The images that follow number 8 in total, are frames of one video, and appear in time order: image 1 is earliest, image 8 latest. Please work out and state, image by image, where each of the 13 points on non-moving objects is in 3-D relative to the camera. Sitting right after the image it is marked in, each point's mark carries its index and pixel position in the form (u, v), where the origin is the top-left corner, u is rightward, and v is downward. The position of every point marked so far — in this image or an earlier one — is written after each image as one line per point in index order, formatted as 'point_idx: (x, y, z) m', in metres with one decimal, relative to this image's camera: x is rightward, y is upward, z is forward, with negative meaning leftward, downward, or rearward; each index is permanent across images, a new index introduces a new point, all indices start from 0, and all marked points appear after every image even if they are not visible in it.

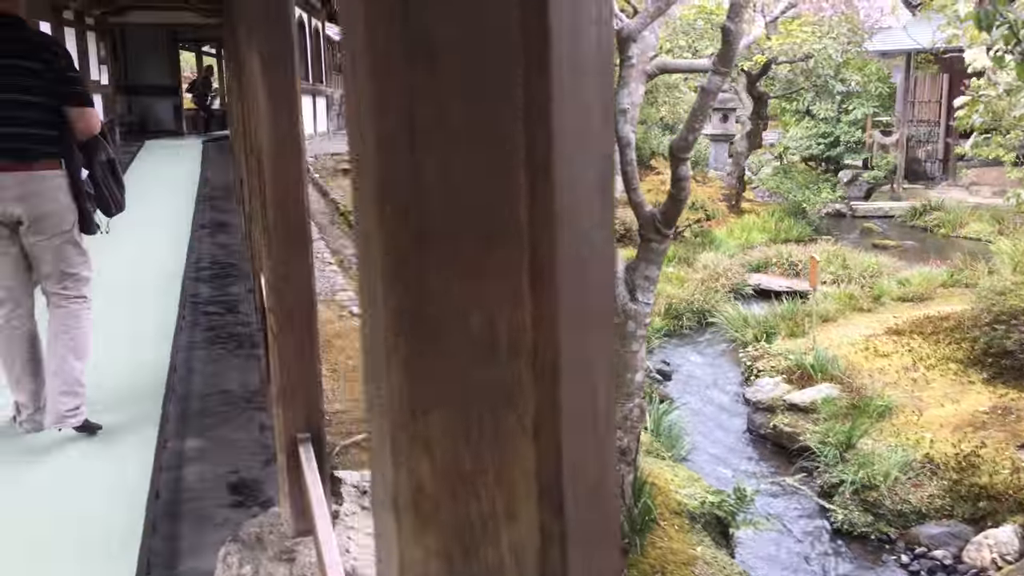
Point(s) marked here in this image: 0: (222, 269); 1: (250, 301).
0: (-2.1, +0.1, +6.3) m
1: (-1.6, -0.1, +5.4) m
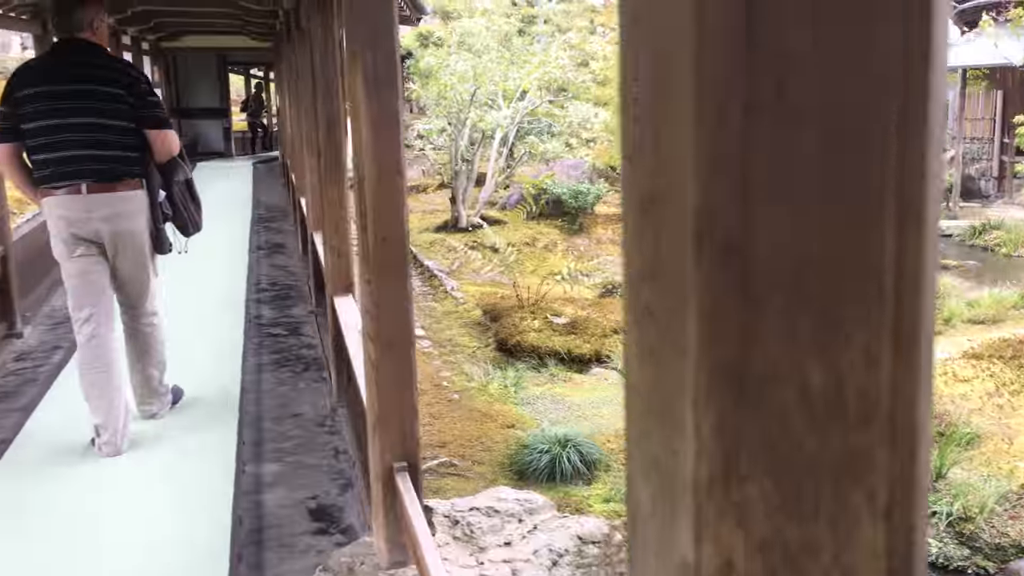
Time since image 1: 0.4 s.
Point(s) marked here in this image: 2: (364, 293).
0: (-1.7, 0.0, +6.3) m
1: (-1.2, -0.2, +5.4) m
2: (-0.4, 0.0, +2.3) m
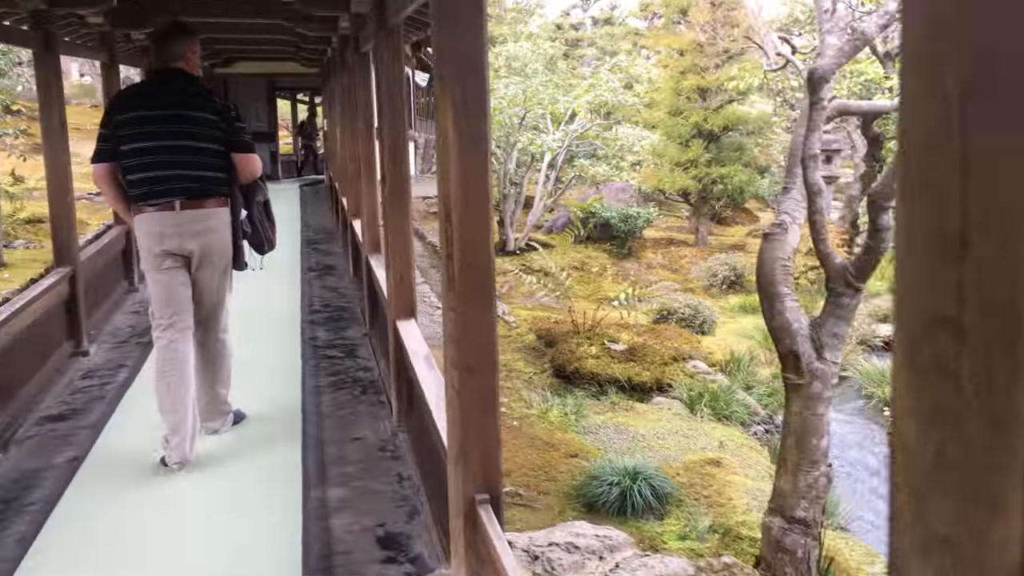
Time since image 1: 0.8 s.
0: (-1.3, -0.2, +6.3) m
1: (-0.9, -0.4, +5.4) m
2: (-0.2, -0.1, +2.2) m
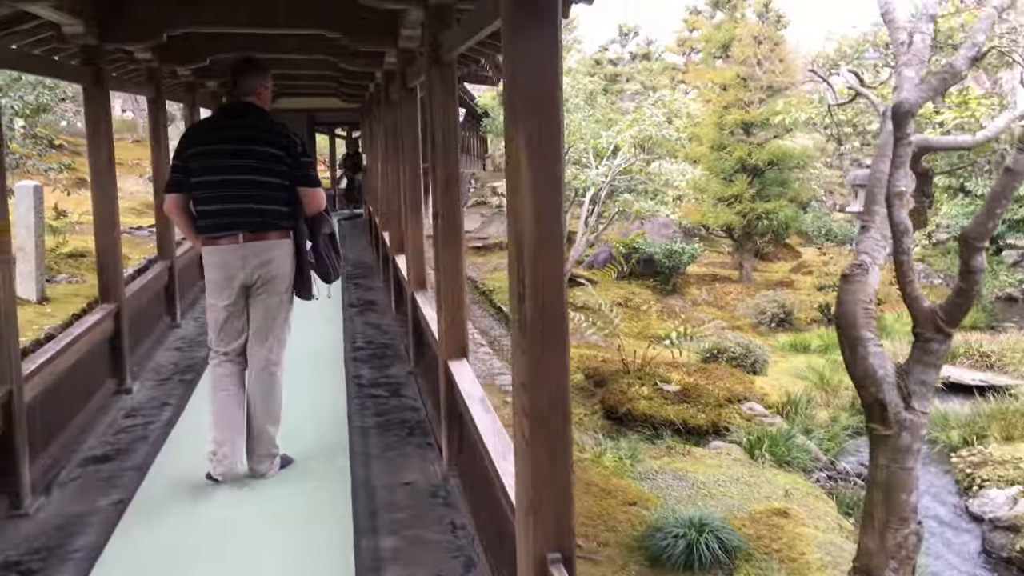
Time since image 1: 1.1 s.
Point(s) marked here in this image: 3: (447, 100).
0: (-0.9, -0.4, +6.2) m
1: (-0.6, -0.6, +5.3) m
2: (0.0, -0.2, +2.1) m
3: (-0.3, +0.8, +3.7) m
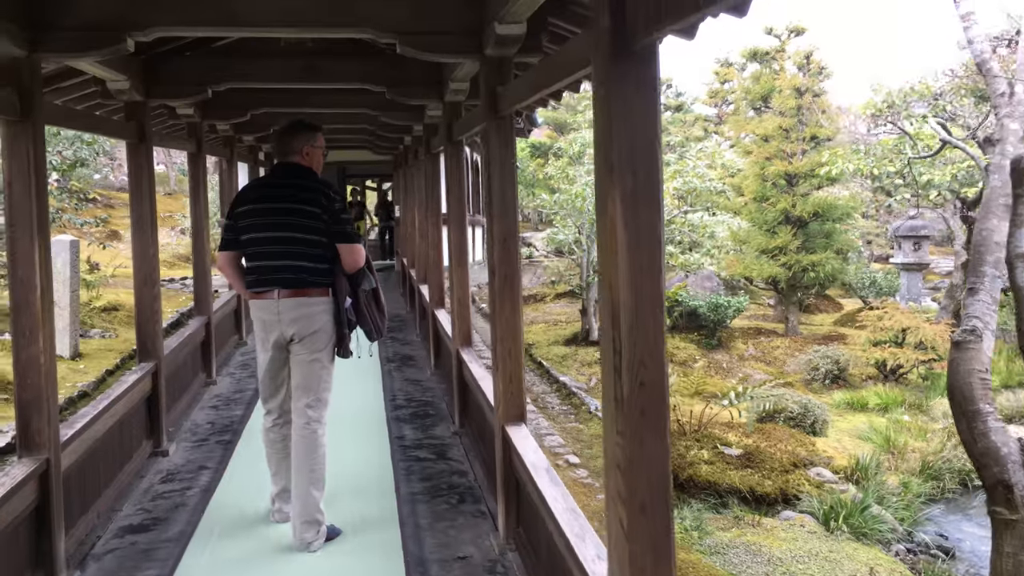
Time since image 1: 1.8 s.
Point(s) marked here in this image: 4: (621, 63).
0: (-0.6, -0.8, +6.0) m
1: (-0.3, -0.9, +5.0) m
2: (+0.2, -0.4, +1.9) m
3: (0.0, +0.5, +3.5) m
4: (+0.2, +0.5, +1.8) m
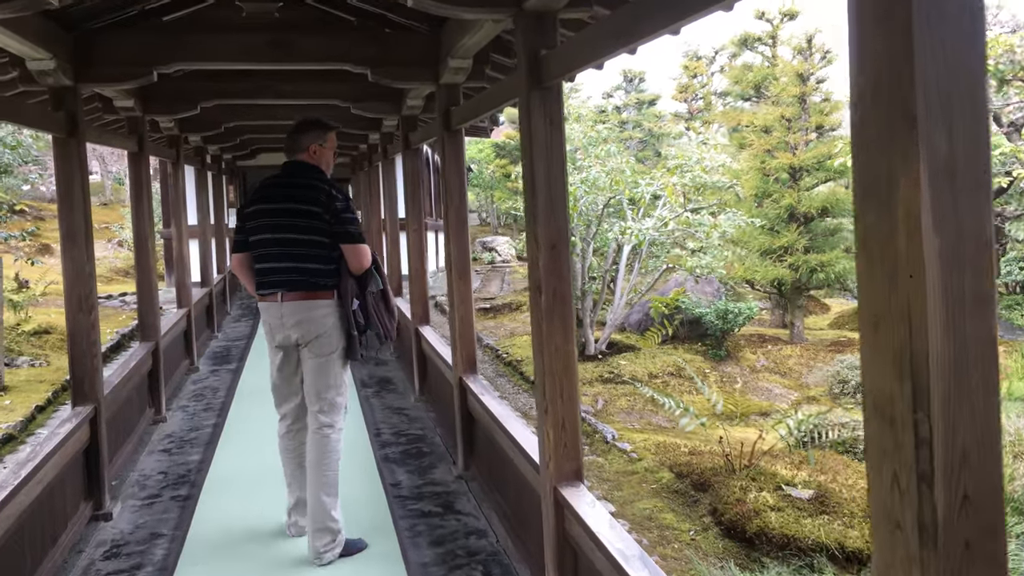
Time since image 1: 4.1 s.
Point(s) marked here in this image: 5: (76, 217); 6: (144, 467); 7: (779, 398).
0: (-0.6, -0.9, +5.1) m
1: (-0.2, -1.0, +4.2) m
2: (+0.5, -0.4, +1.1) m
3: (+0.1, +0.5, +2.7) m
4: (+0.5, +0.4, +1.0) m
5: (-2.1, +0.4, +4.2) m
6: (-2.1, -1.0, +4.9) m
7: (+2.0, -0.8, +6.6) m
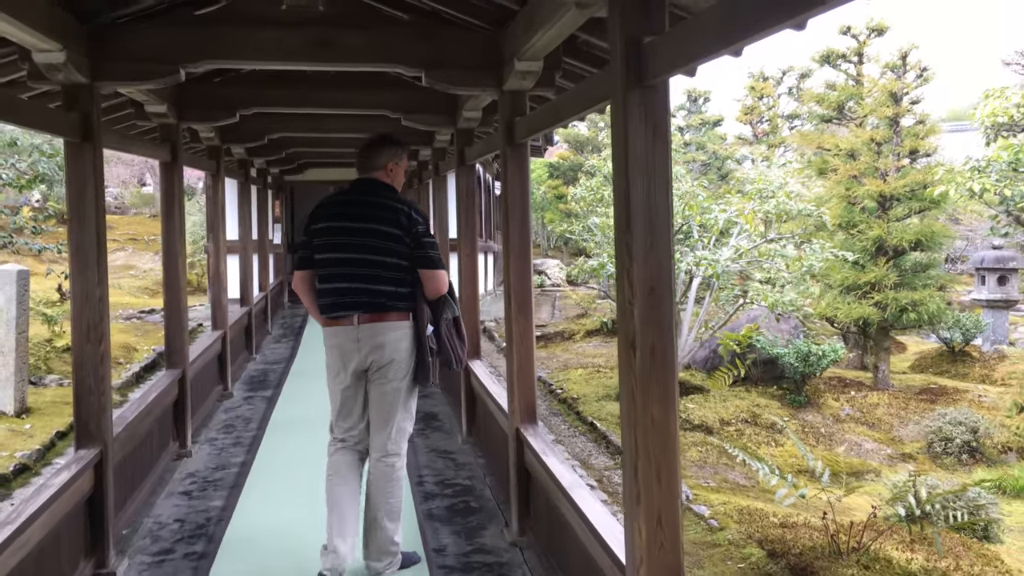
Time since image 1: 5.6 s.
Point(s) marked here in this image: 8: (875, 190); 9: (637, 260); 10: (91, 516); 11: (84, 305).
0: (-0.3, -1.1, +4.5) m
1: (+0.1, -1.2, +3.6) m
2: (+0.6, -0.5, +0.5) m
3: (+0.4, +0.3, +2.1) m
4: (+0.6, +0.3, +0.4) m
5: (-1.8, +0.3, +3.7) m
6: (-1.8, -1.1, +4.4) m
7: (+2.4, -1.1, +5.9) m
8: (+3.2, +0.9, +7.8) m
9: (+0.3, +0.1, +2.2) m
10: (-1.8, -1.0, +3.7) m
11: (-1.8, -0.1, +3.7) m
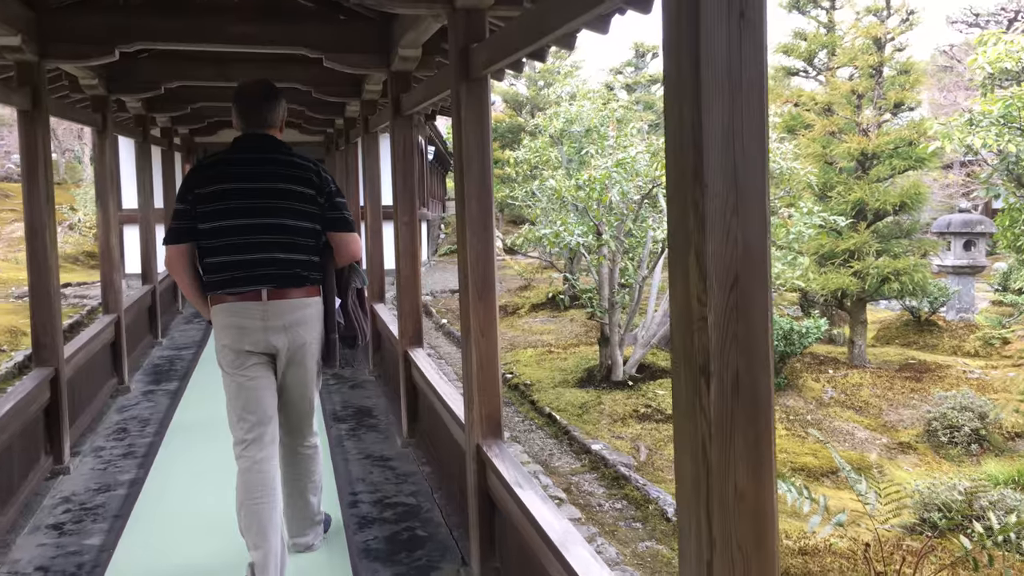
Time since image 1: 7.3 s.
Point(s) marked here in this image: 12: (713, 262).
0: (-0.5, -1.0, +3.7) m
1: (0.0, -1.1, +2.8) m
2: (+0.7, -0.6, -0.3) m
3: (+0.3, +0.4, +1.2) m
4: (+0.8, +0.2, -0.5) m
5: (-1.9, +0.3, +2.6) m
6: (-2.0, -1.1, +3.4) m
7: (+2.1, -0.9, +5.2) m
8: (+2.7, +1.1, +7.1) m
9: (+0.3, +0.1, +1.3) m
10: (-1.9, -0.9, +2.7) m
11: (-1.9, 0.0, +2.7) m
12: (+0.3, 0.0, +1.3) m
